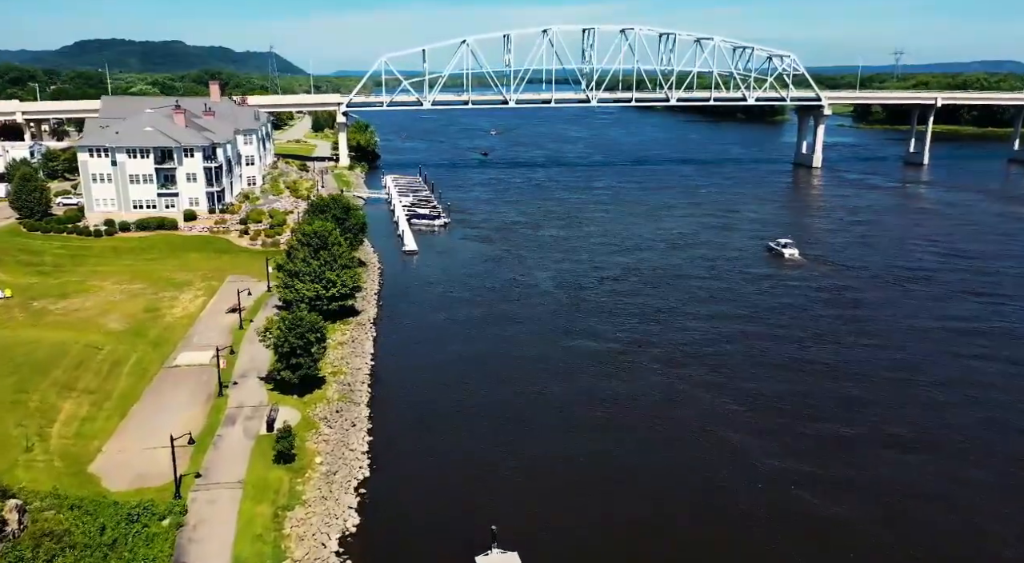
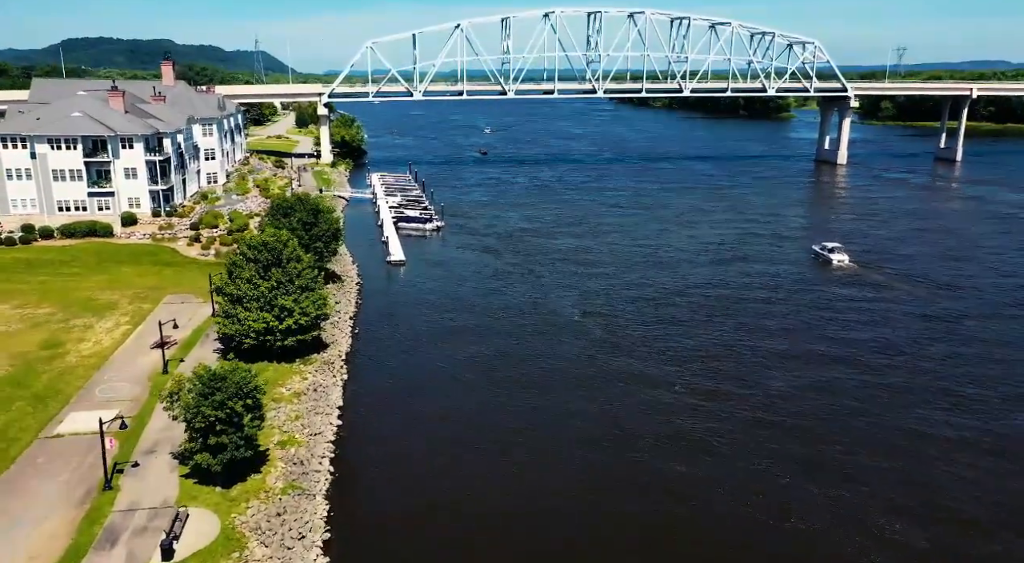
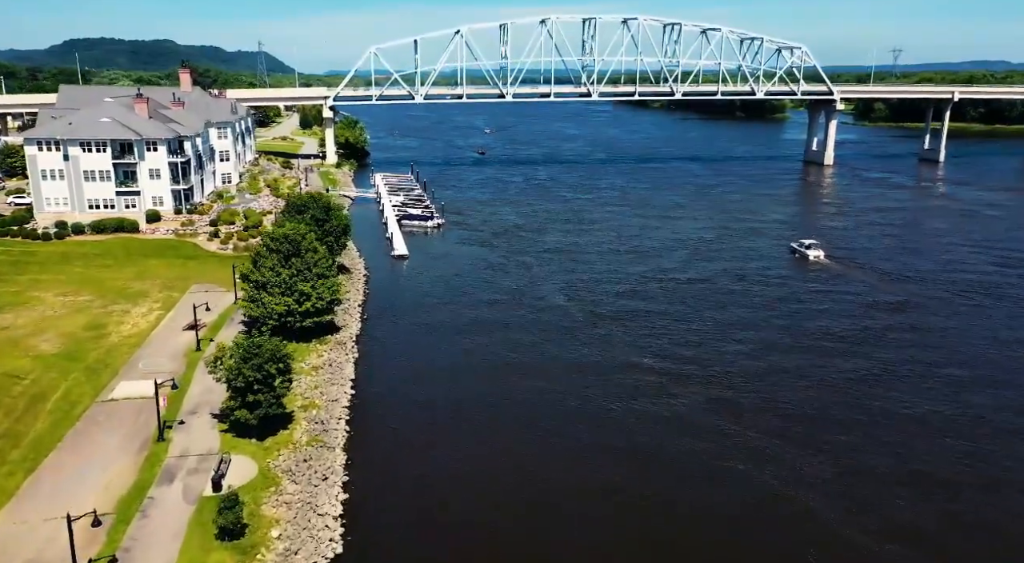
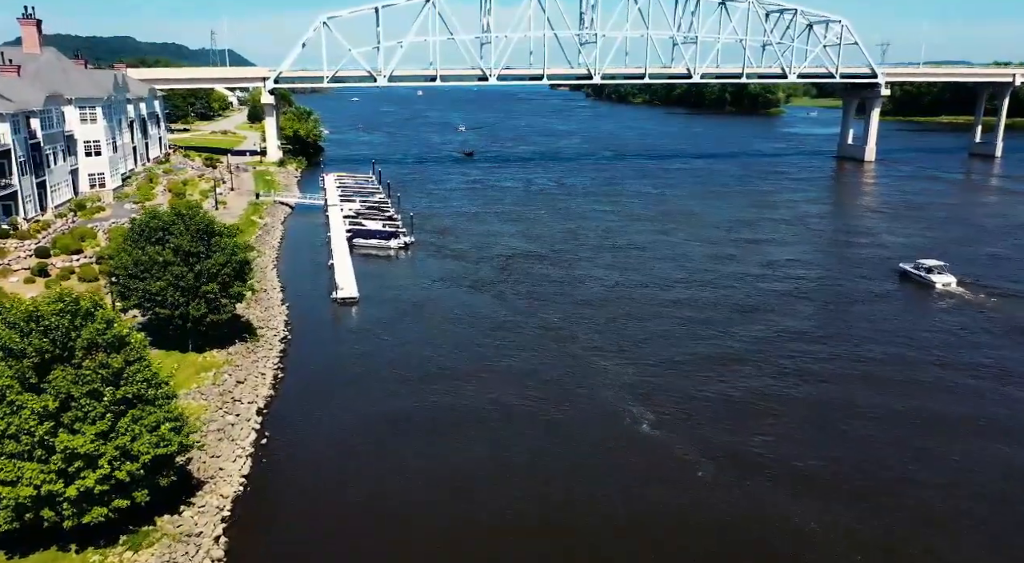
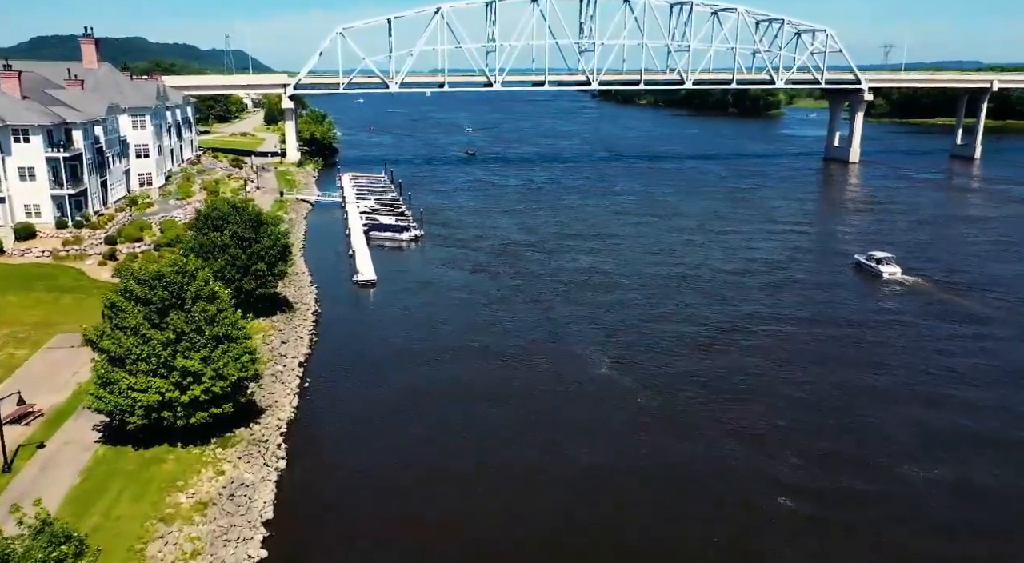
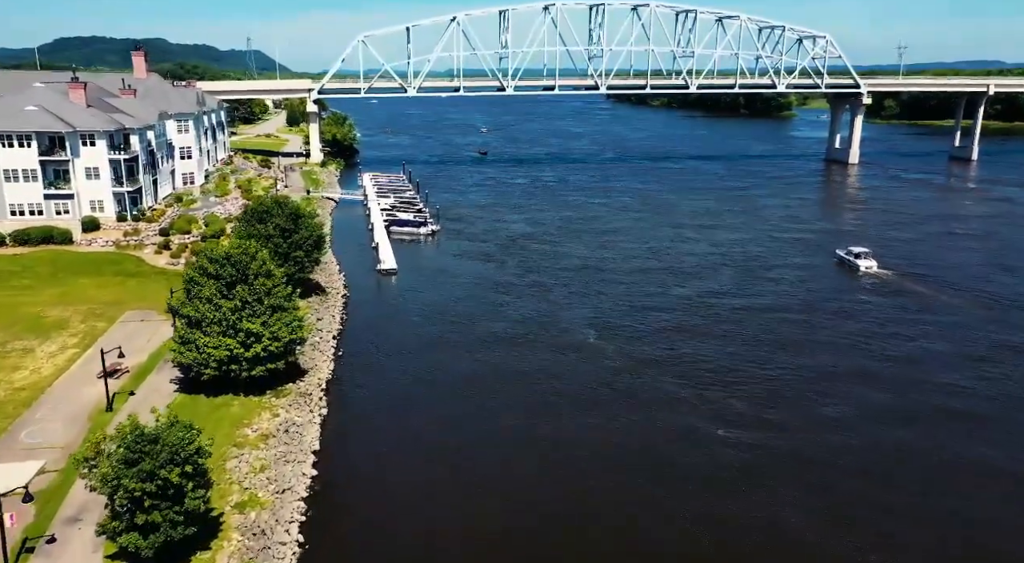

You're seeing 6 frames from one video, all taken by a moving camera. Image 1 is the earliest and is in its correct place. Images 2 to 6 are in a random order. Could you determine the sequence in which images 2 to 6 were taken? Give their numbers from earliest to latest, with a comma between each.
3, 2, 6, 5, 4
